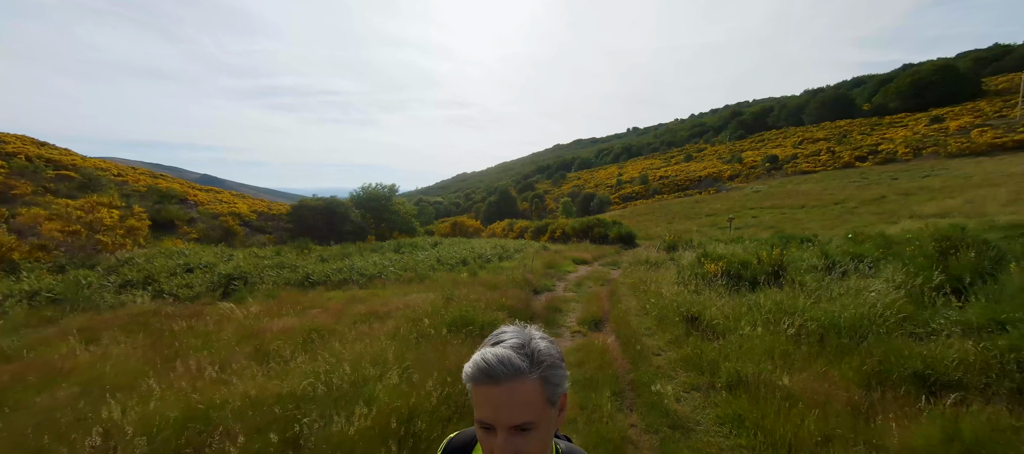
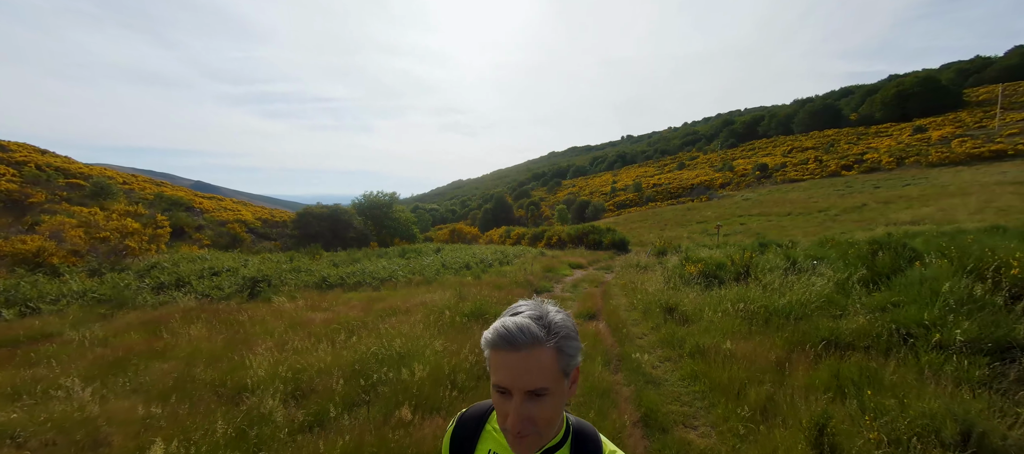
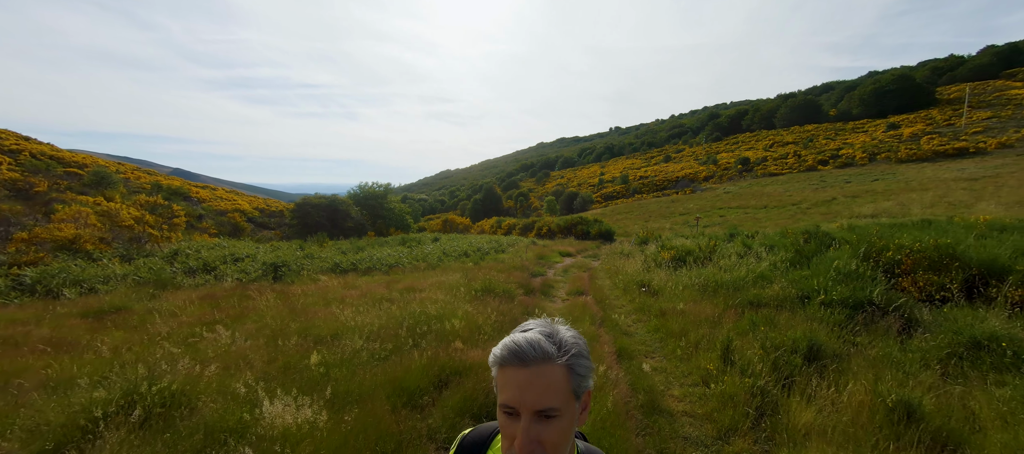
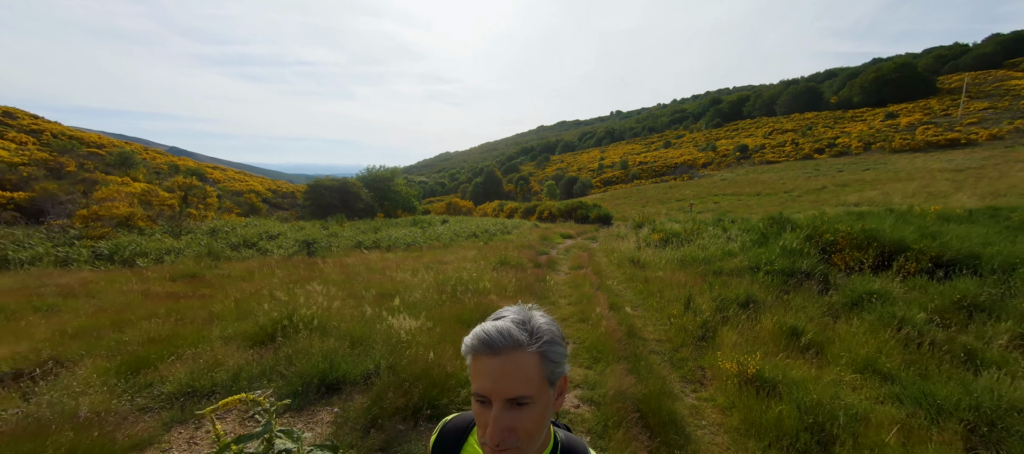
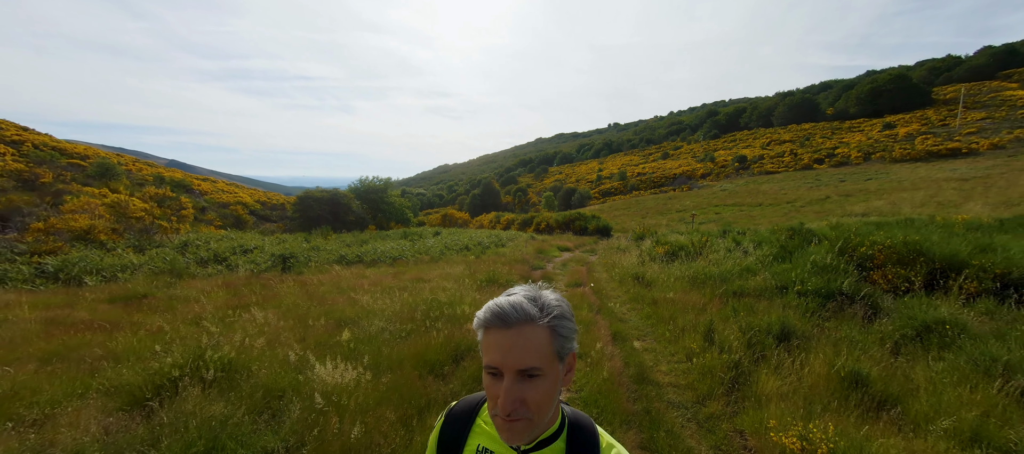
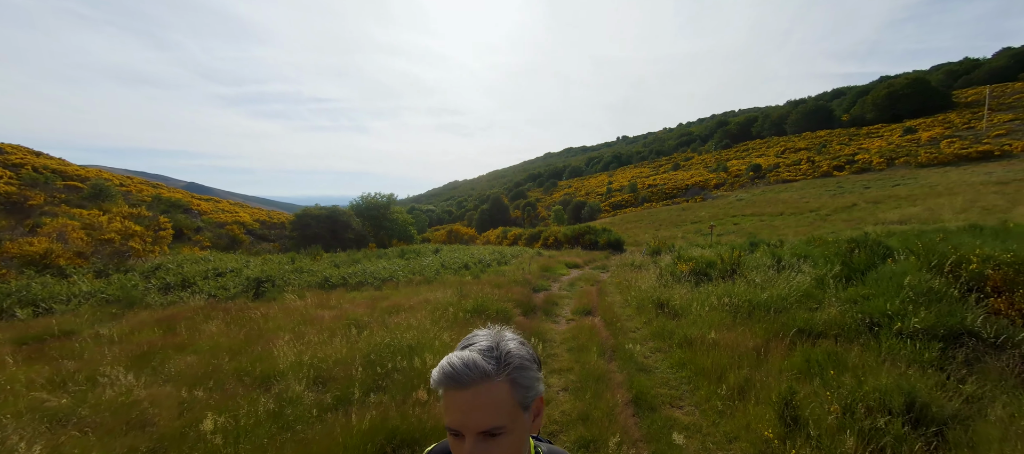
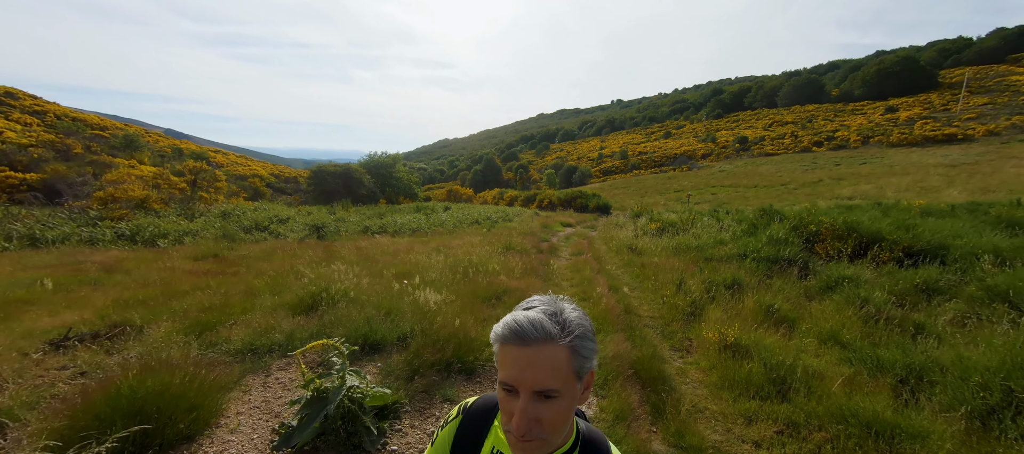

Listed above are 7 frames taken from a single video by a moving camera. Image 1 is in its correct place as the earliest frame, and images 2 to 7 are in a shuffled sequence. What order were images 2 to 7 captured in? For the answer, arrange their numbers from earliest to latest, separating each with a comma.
2, 6, 3, 5, 4, 7
